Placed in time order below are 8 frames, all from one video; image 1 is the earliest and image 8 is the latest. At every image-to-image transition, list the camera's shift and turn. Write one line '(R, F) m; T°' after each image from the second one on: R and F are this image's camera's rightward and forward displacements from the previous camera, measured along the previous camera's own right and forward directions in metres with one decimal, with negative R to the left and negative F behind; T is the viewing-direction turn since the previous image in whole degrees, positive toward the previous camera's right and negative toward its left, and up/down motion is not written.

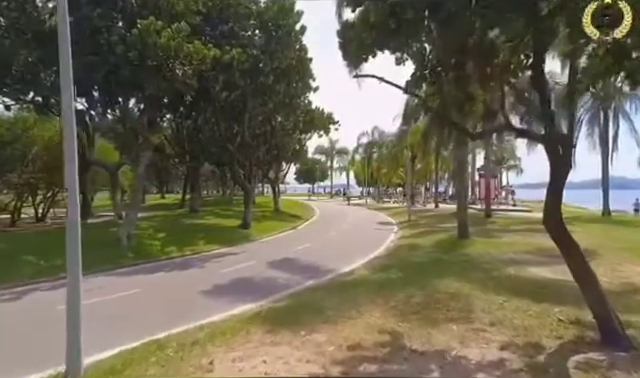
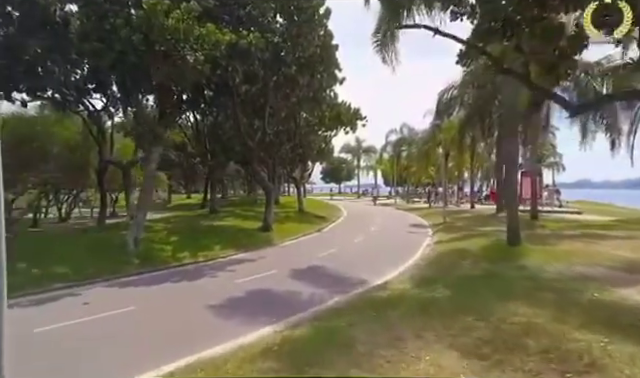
(-0.1, +2.2) m; -5°
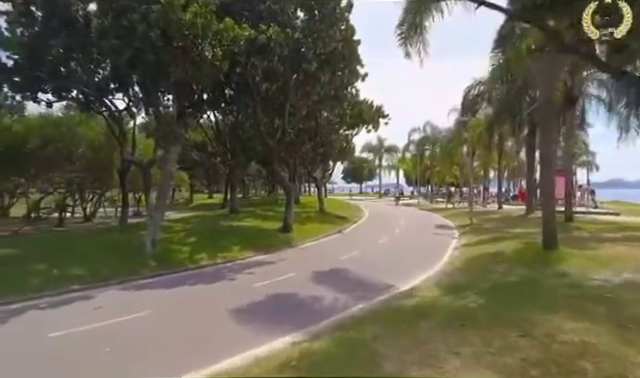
(-0.1, +0.7) m; -4°
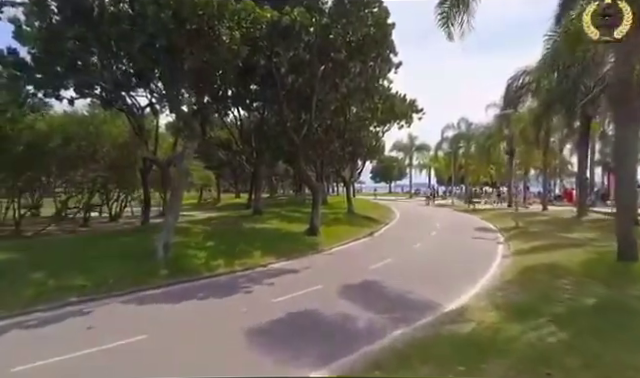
(-0.1, +1.9) m; -5°
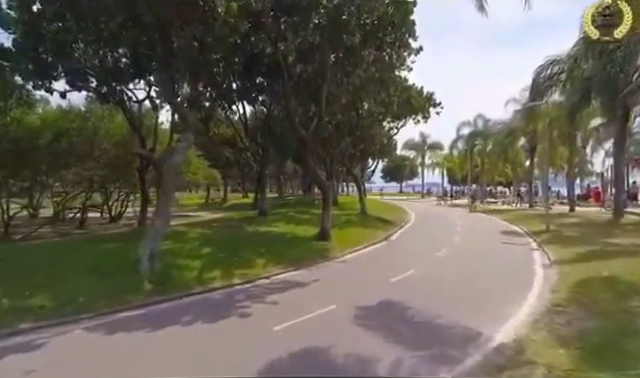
(-0.1, +2.0) m; -2°
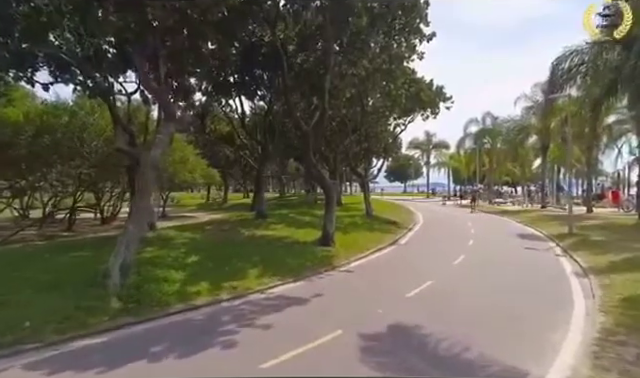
(0.0, +1.7) m; -1°
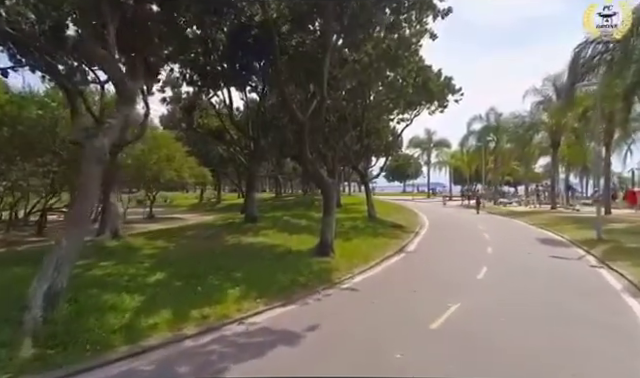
(+0.1, +2.5) m; 0°
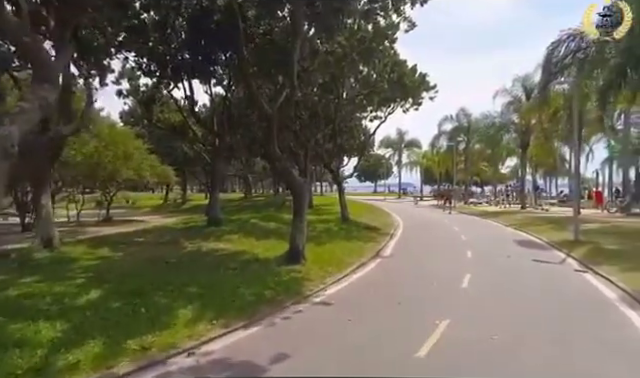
(+0.1, +1.4) m; +5°
